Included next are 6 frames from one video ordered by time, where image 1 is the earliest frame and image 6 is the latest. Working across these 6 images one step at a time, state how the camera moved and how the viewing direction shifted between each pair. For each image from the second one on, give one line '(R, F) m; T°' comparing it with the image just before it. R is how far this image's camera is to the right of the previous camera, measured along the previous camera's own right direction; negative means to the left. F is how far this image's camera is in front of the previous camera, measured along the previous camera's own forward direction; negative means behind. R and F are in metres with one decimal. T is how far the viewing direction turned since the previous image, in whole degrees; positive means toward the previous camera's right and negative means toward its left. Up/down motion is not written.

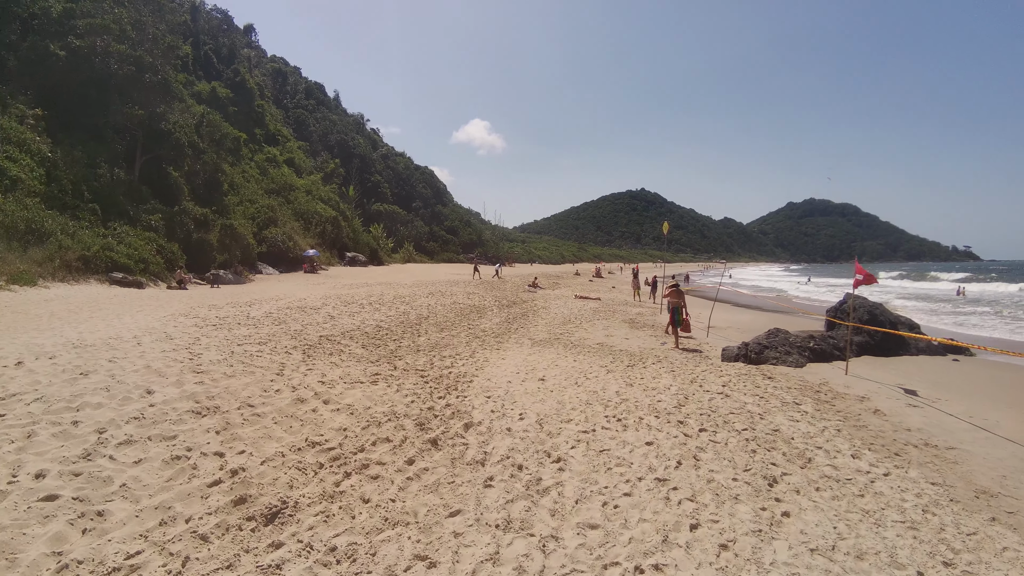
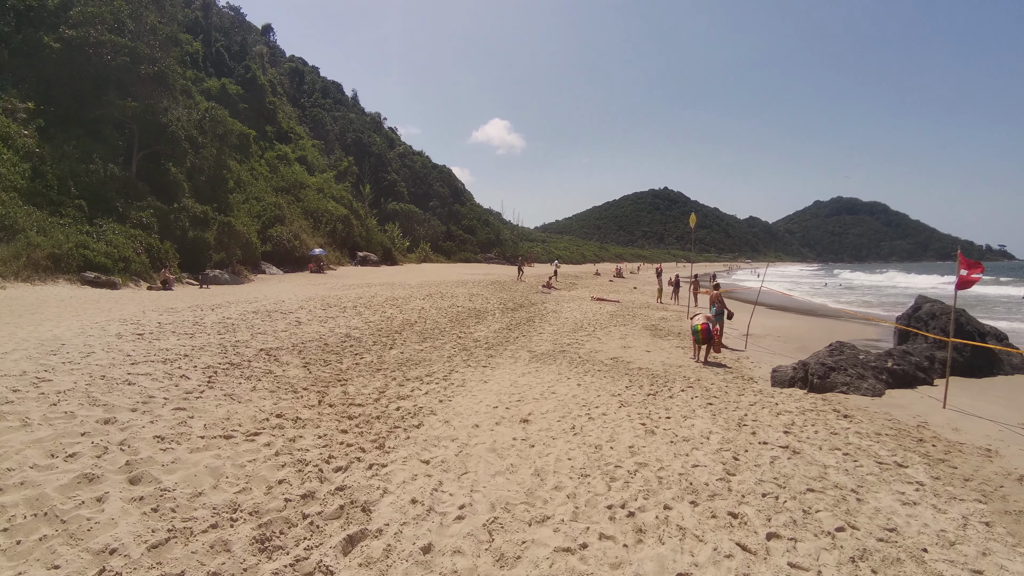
(+0.4, +2.2) m; -2°
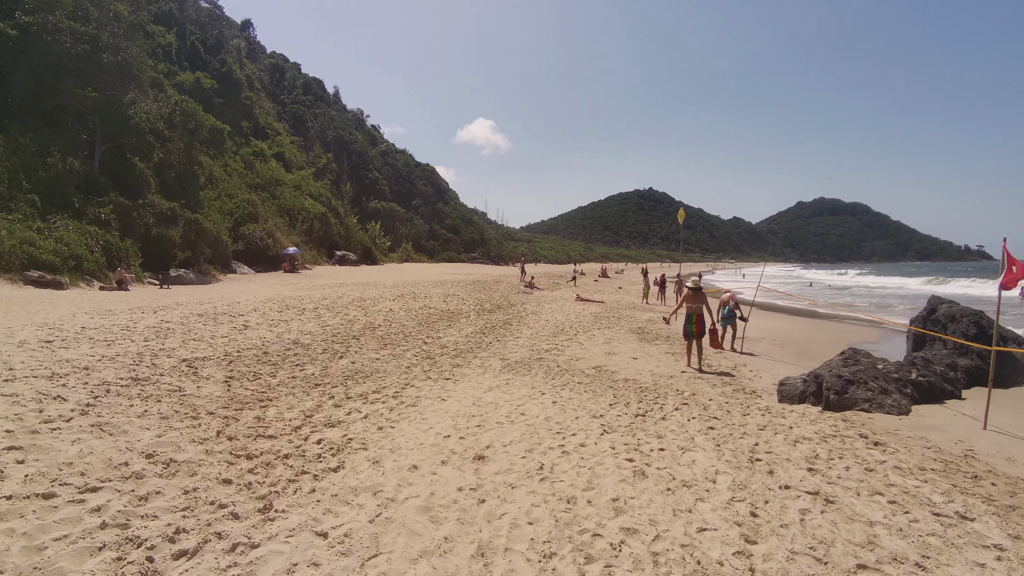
(+0.2, +1.1) m; +1°
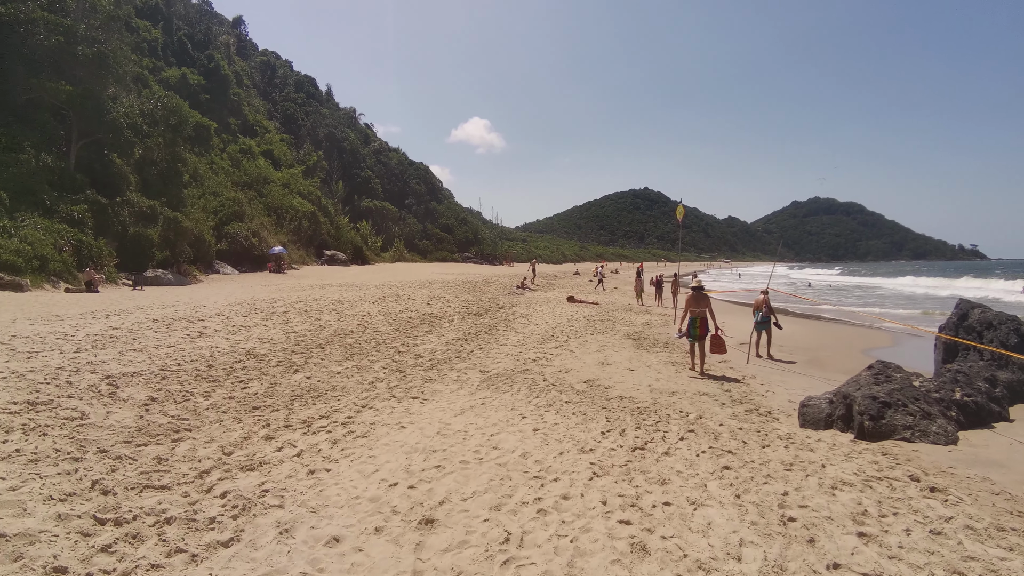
(+0.2, +1.0) m; 0°
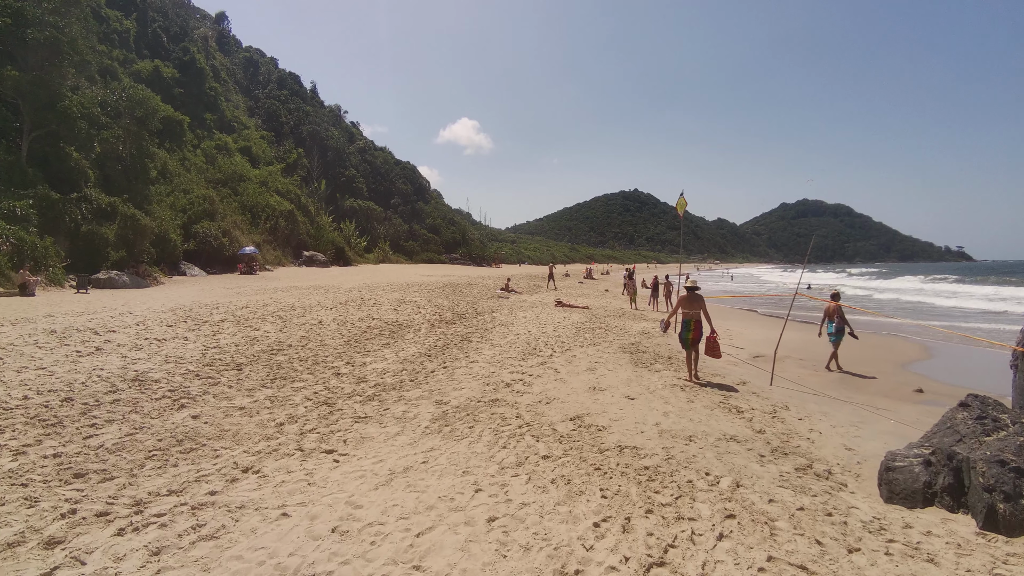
(+0.2, +1.7) m; +1°
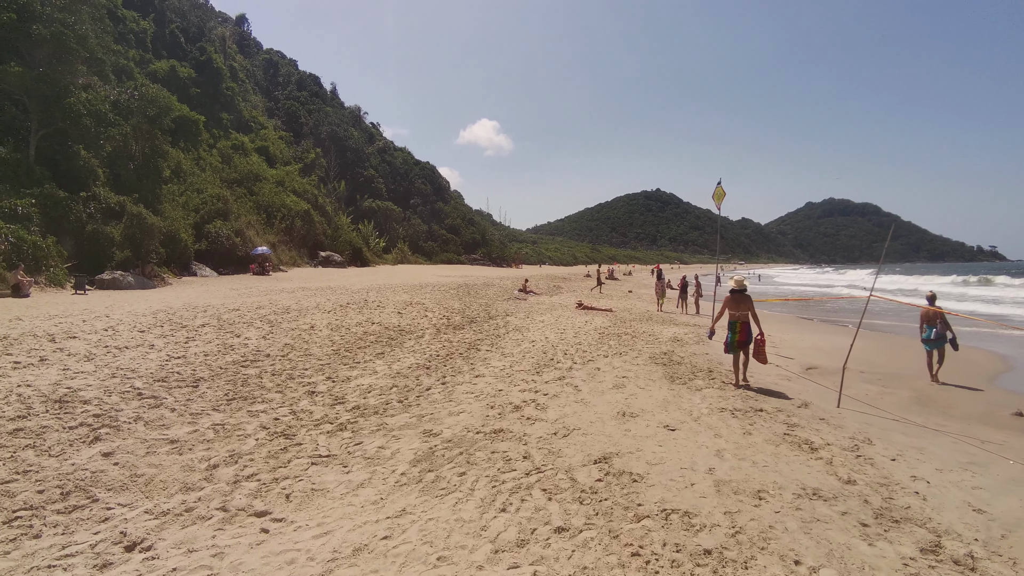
(+0.1, +1.2) m; -2°
